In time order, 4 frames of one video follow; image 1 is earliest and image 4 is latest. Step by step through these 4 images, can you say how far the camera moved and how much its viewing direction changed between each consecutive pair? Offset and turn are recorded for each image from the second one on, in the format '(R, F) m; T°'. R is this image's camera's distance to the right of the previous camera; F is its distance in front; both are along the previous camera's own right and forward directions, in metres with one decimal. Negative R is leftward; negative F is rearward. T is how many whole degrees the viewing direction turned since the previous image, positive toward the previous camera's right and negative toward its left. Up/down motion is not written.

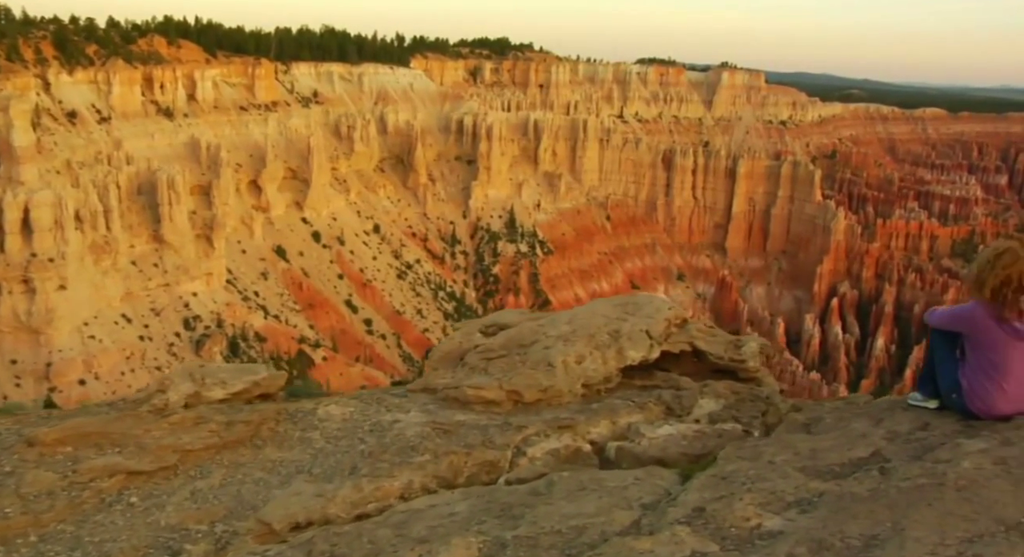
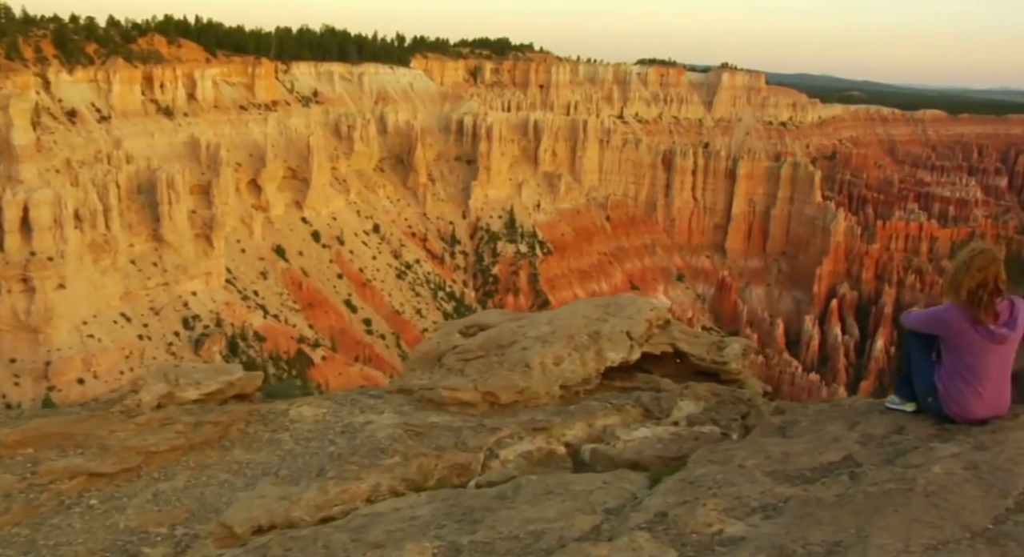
(+0.2, +0.1) m; 0°
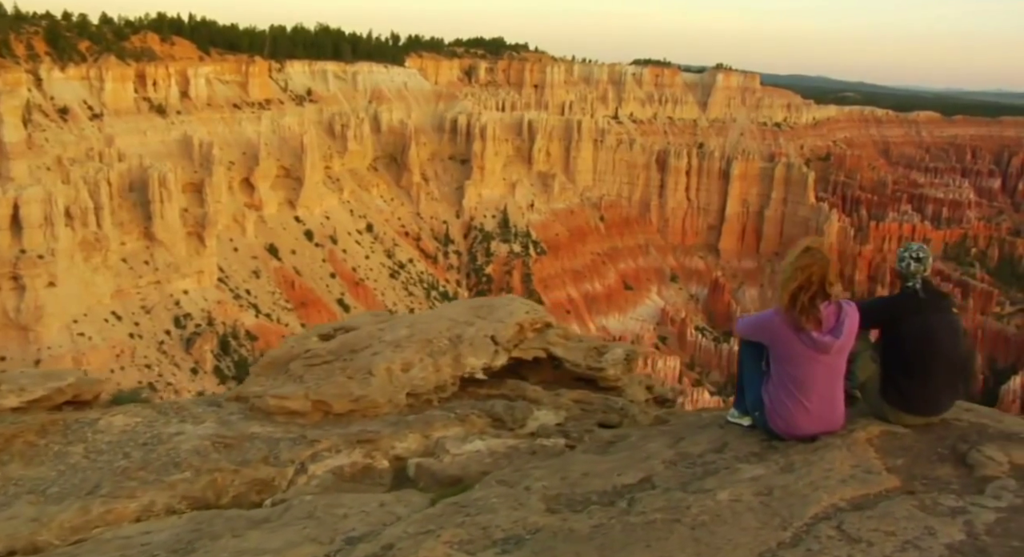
(+1.4, +0.5) m; 0°
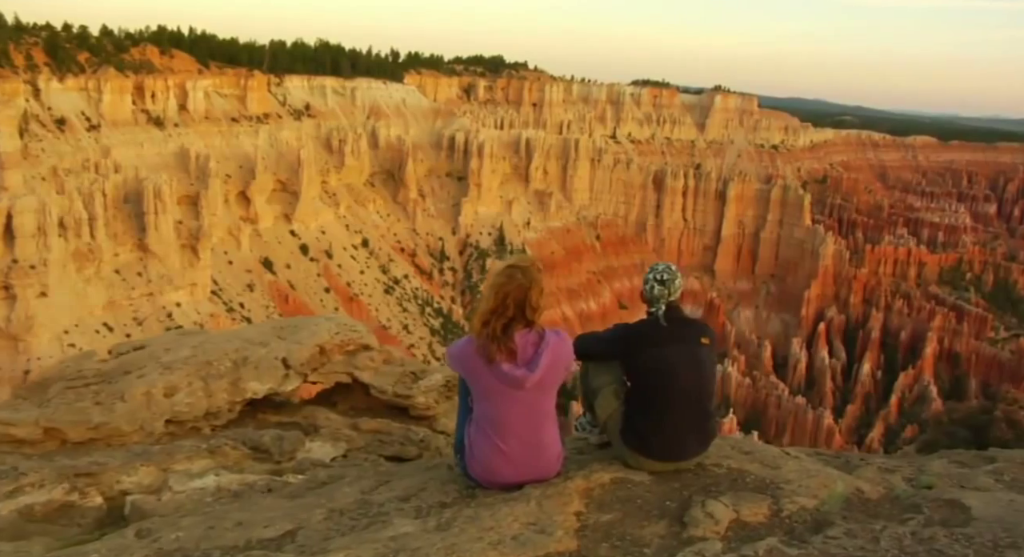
(+1.9, +0.7) m; 0°
